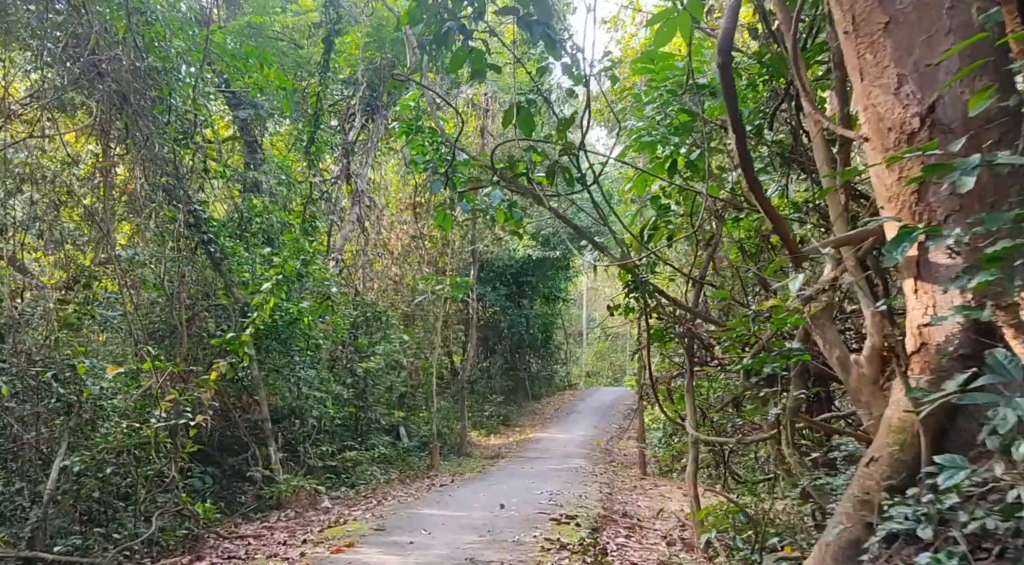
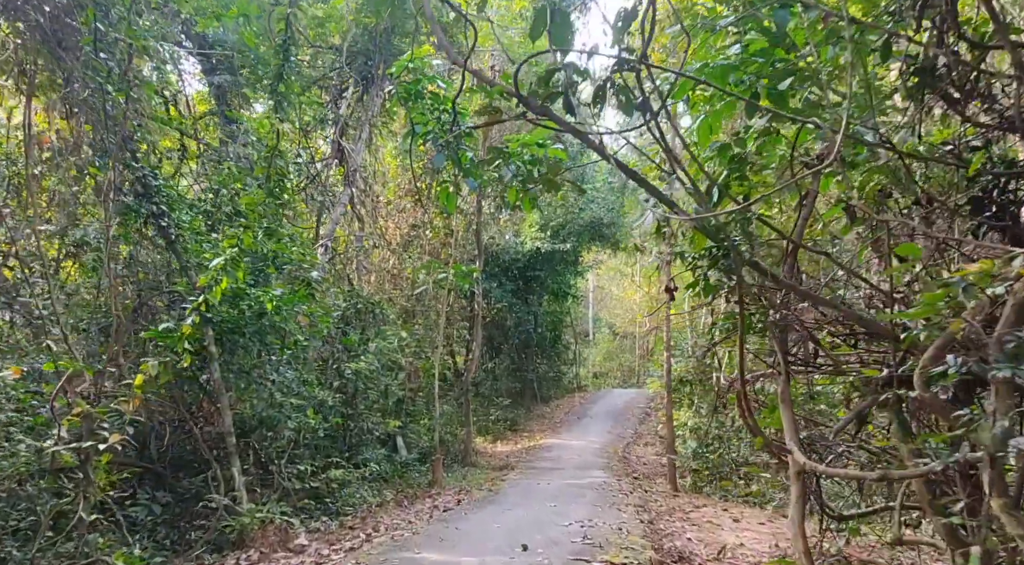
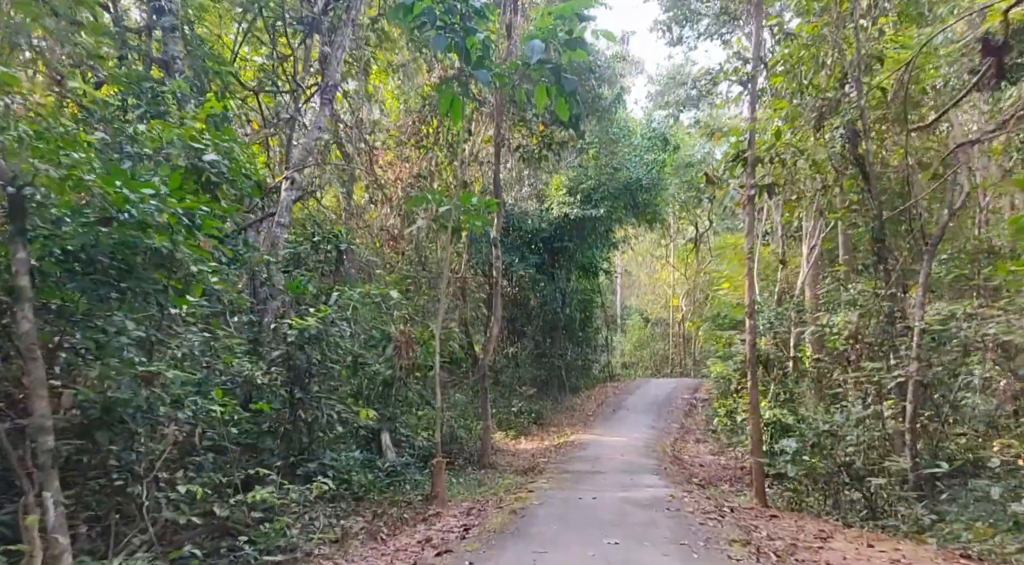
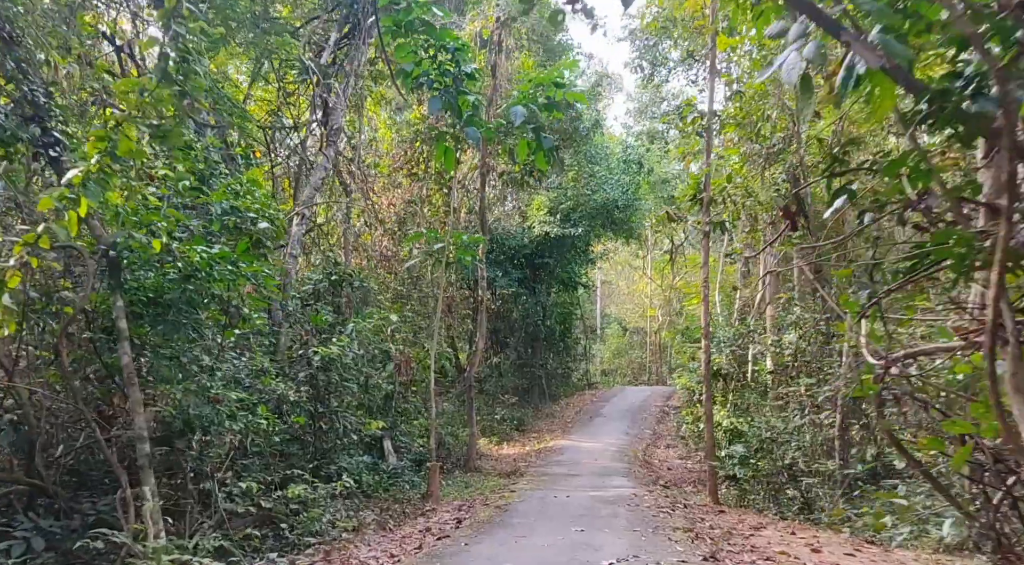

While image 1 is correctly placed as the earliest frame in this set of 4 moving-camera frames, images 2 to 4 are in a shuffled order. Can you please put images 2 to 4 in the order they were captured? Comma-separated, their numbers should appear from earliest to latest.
2, 4, 3
